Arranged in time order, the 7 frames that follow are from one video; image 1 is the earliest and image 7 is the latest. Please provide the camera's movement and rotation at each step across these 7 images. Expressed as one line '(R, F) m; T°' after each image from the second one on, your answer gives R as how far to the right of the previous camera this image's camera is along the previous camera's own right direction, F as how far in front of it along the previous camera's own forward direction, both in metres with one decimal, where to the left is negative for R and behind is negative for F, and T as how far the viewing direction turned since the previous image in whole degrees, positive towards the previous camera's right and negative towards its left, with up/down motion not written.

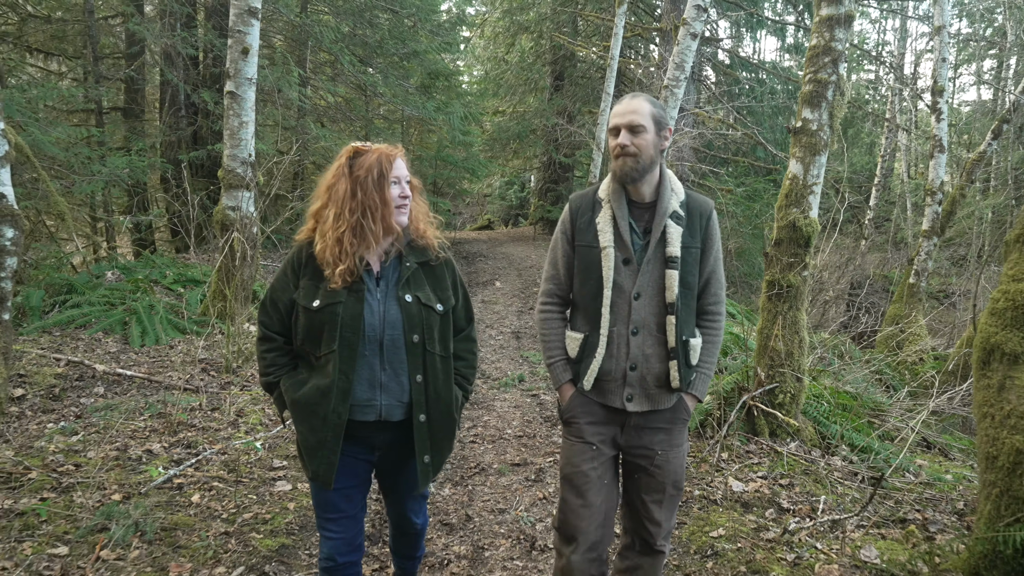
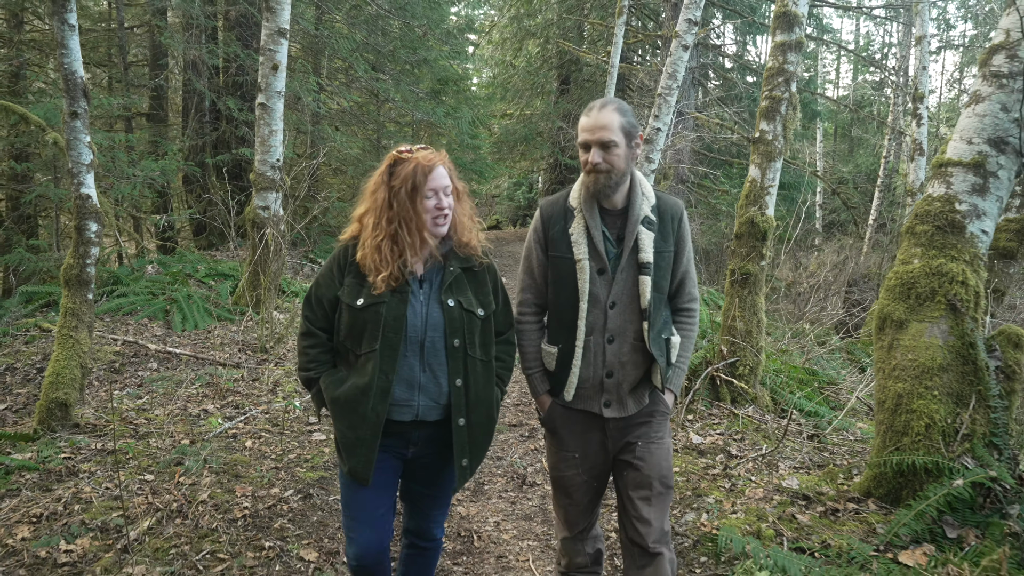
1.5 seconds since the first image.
(+0.1, -0.7) m; -1°
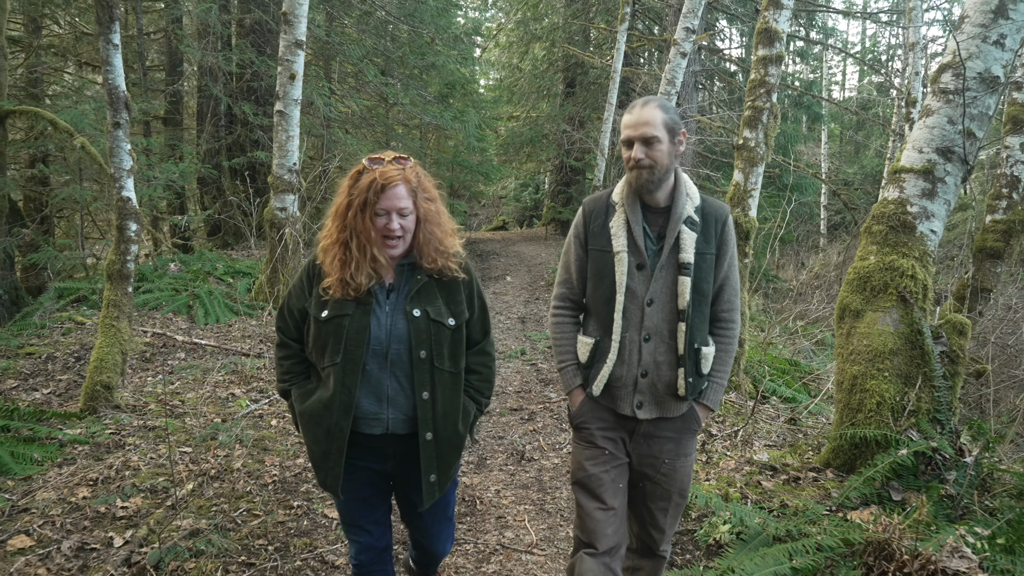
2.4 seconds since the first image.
(0.0, -0.4) m; -1°
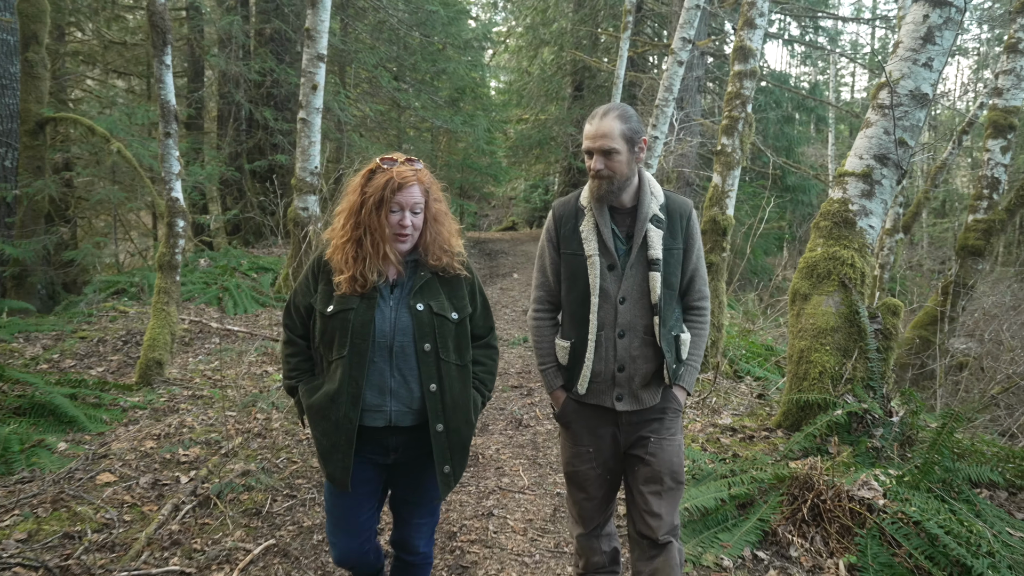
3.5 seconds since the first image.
(+0.1, -0.7) m; -1°
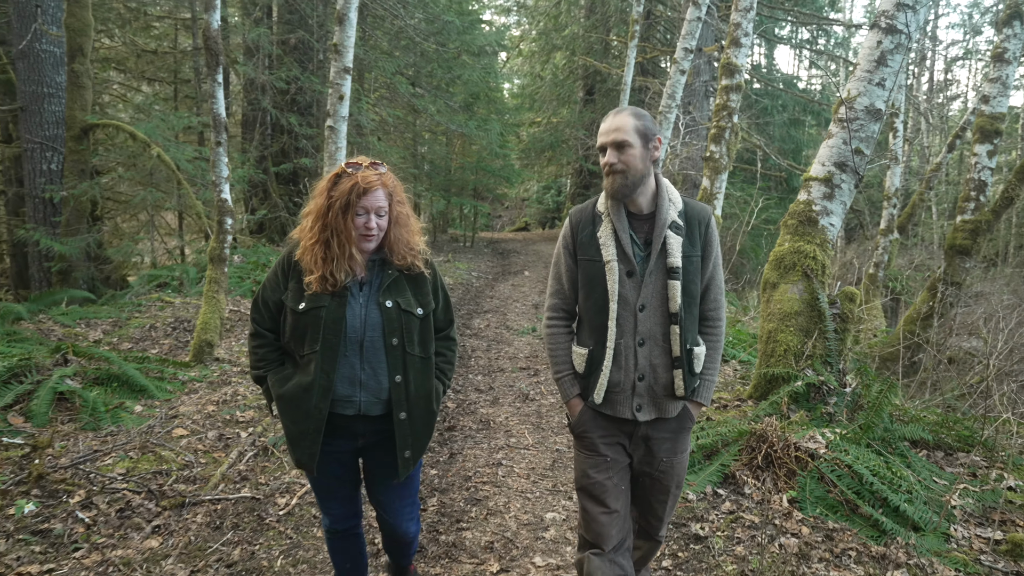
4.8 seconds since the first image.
(0.0, -0.7) m; -1°
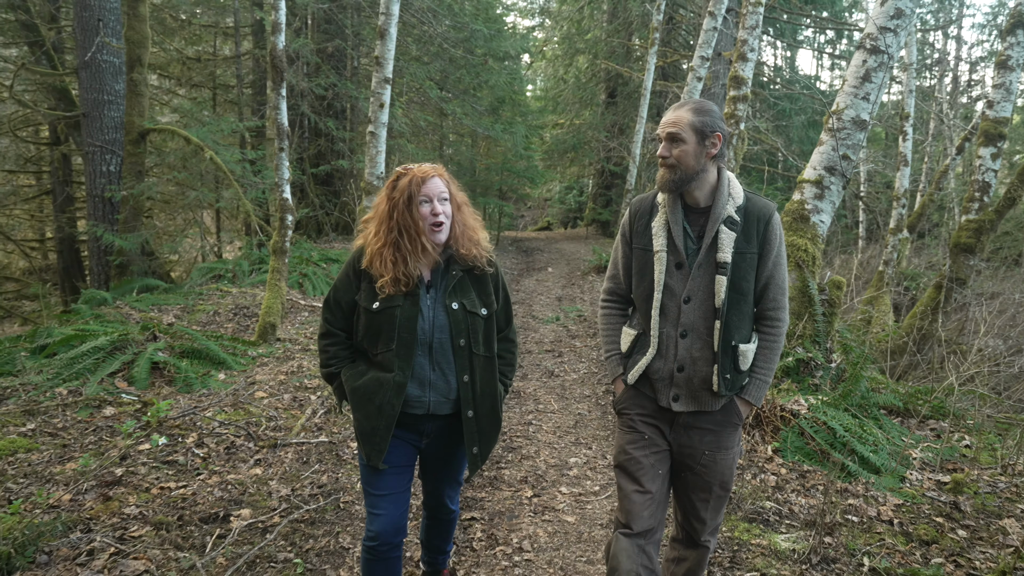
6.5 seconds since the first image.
(-0.1, -0.8) m; -2°
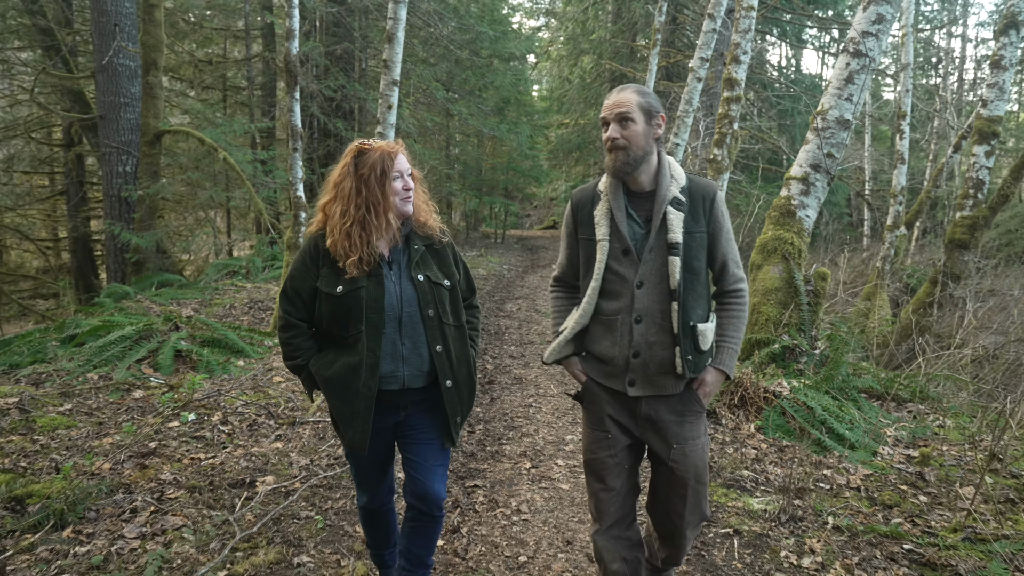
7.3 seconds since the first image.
(0.0, -0.3) m; -1°
